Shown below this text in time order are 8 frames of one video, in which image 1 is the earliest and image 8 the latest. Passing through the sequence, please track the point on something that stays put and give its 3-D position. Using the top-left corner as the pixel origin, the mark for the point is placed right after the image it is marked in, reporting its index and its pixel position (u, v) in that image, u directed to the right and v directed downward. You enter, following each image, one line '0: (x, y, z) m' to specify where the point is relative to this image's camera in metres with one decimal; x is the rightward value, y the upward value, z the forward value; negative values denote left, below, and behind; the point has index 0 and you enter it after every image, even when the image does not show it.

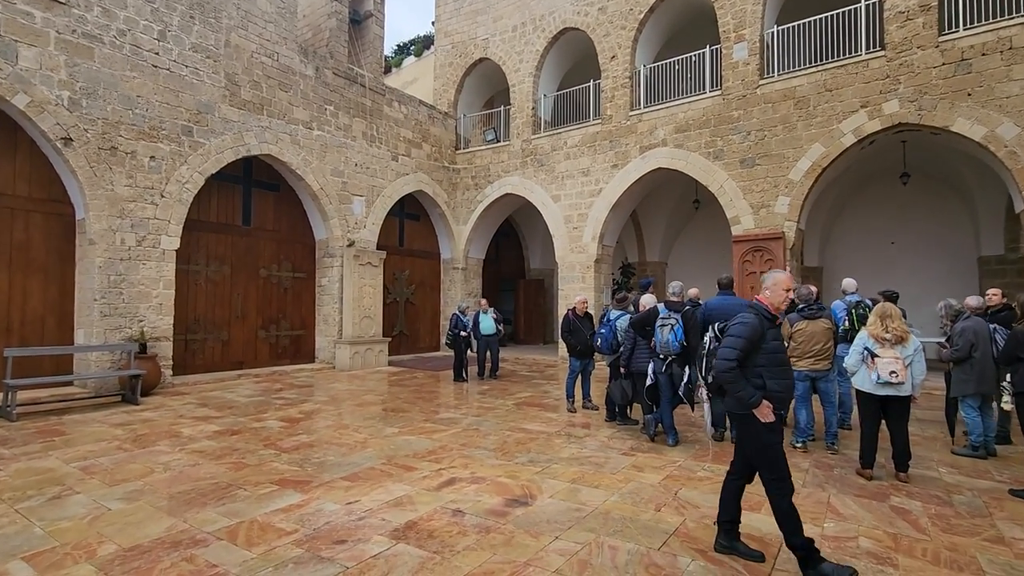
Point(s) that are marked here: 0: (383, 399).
0: (-1.4, -1.3, +5.9) m
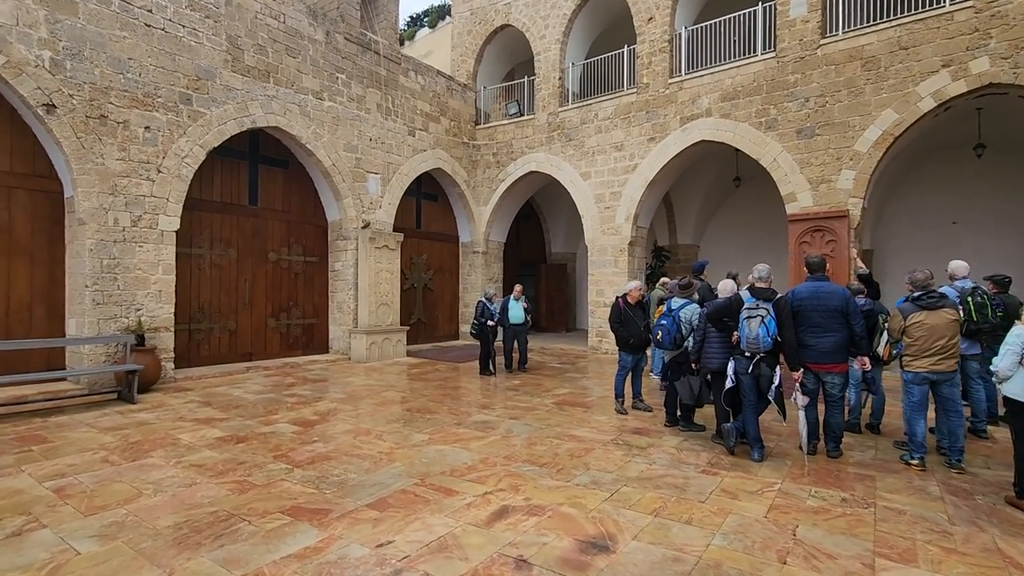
0: (-1.1, -1.1, +5.3) m
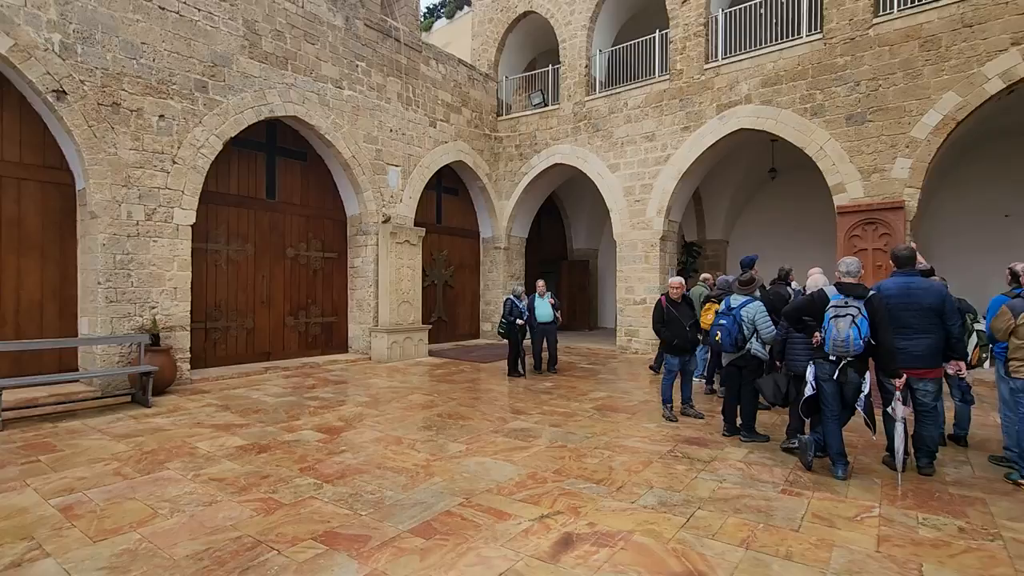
0: (-0.7, -1.1, +5.0) m
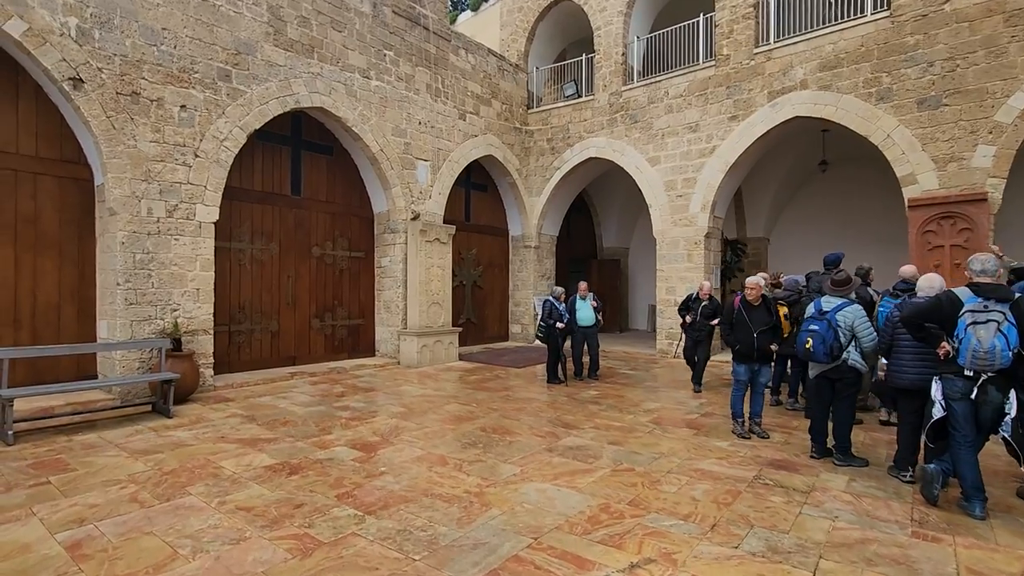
0: (-0.3, -1.1, +4.6) m
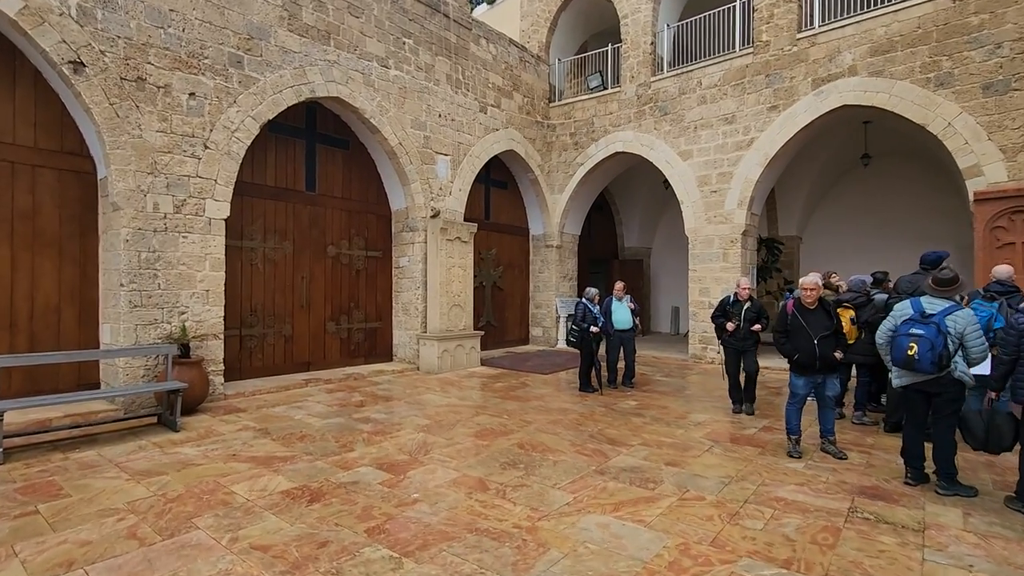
0: (-0.1, -1.1, +4.3) m
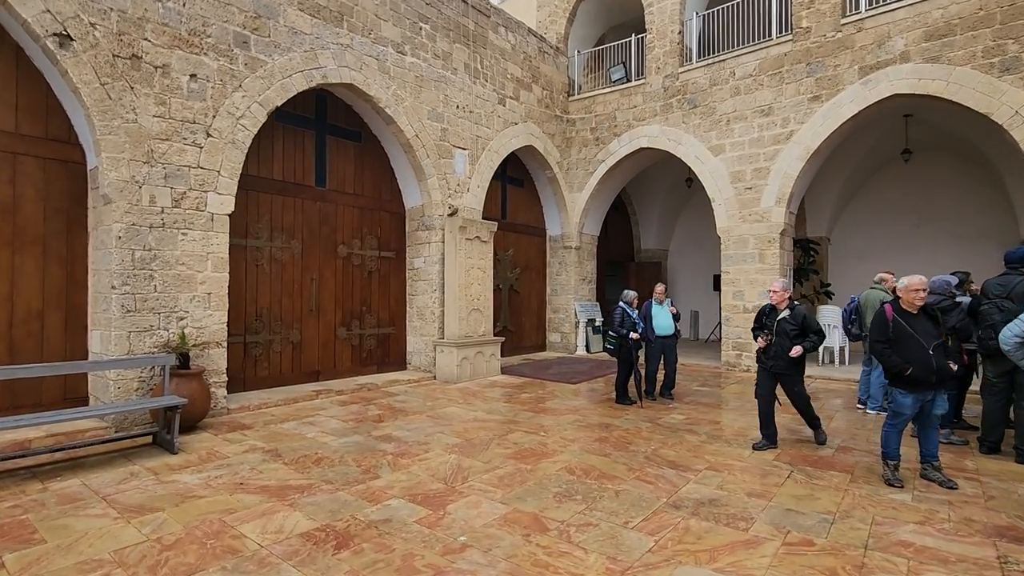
0: (+0.2, -1.1, +3.8) m
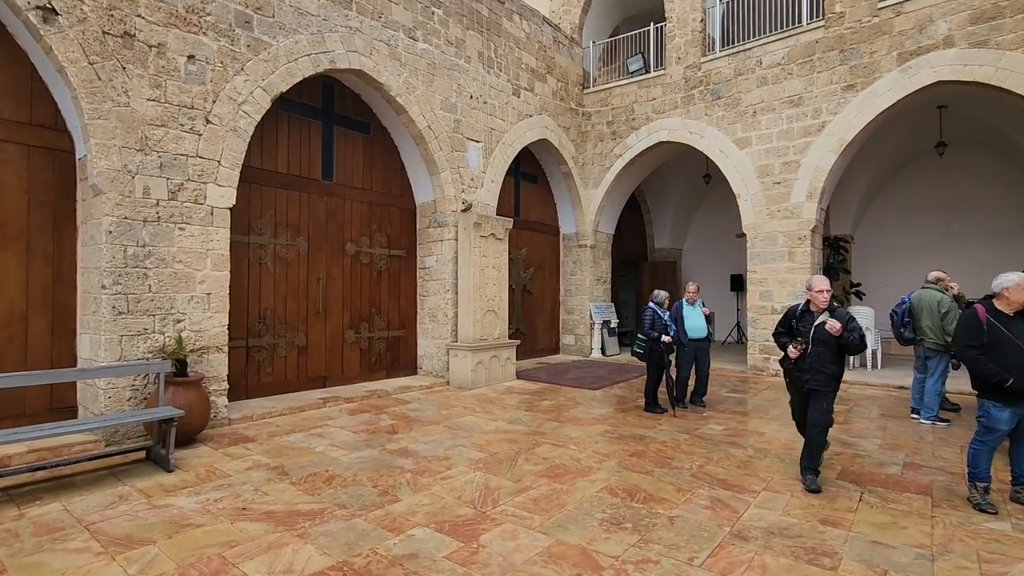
0: (+0.4, -1.1, +3.4) m
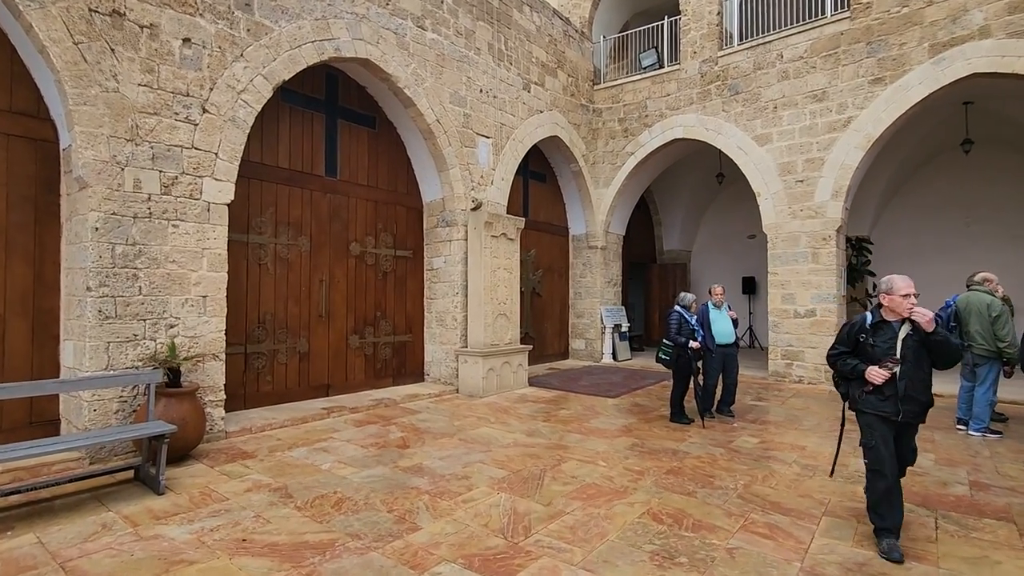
0: (+0.6, -1.1, +3.2) m
